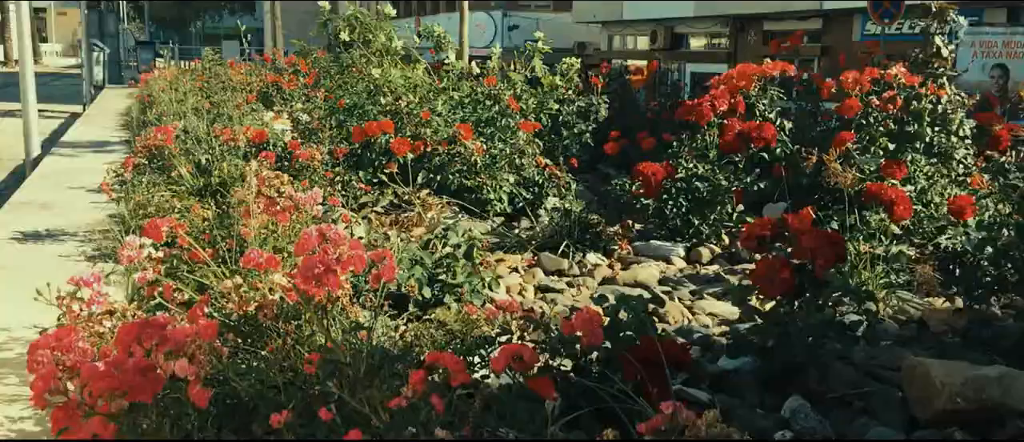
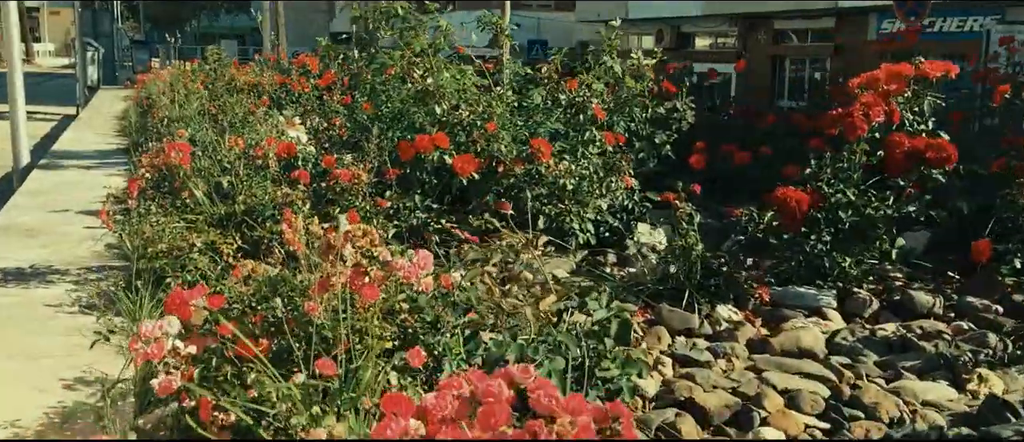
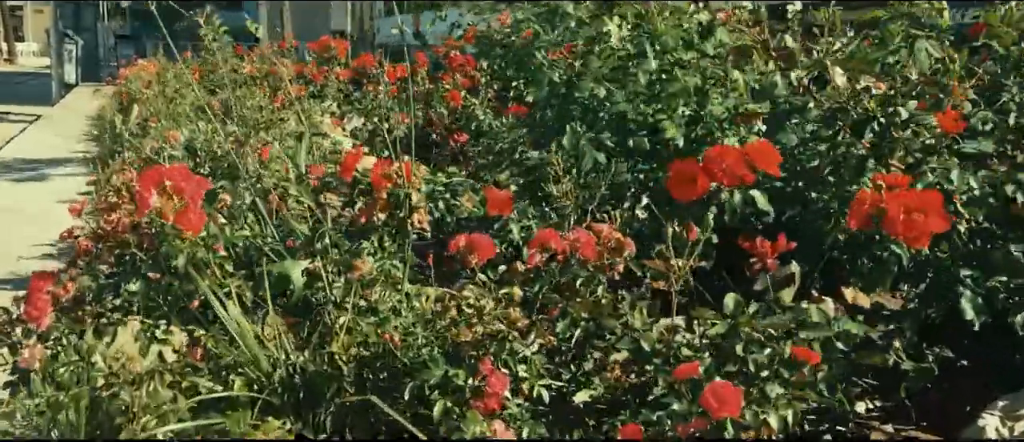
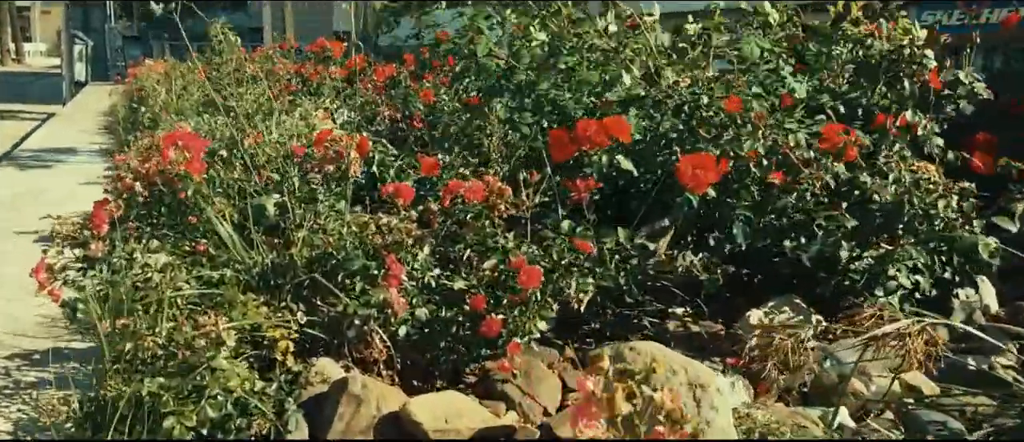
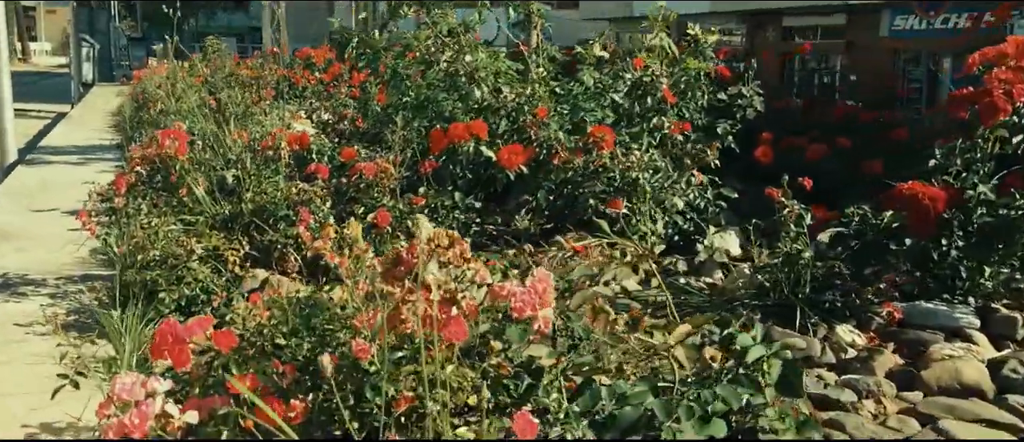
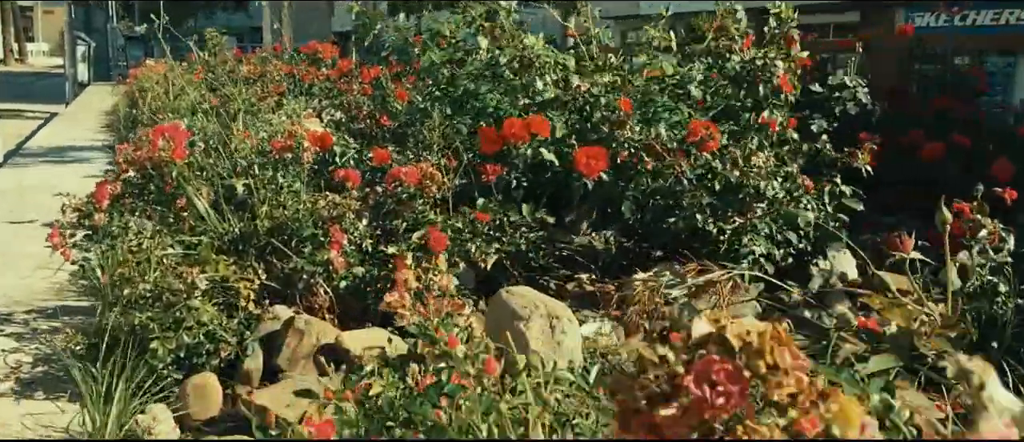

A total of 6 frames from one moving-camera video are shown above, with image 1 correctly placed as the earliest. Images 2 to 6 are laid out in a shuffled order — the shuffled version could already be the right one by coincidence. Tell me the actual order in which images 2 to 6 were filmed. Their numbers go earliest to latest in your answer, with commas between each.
2, 5, 6, 4, 3
